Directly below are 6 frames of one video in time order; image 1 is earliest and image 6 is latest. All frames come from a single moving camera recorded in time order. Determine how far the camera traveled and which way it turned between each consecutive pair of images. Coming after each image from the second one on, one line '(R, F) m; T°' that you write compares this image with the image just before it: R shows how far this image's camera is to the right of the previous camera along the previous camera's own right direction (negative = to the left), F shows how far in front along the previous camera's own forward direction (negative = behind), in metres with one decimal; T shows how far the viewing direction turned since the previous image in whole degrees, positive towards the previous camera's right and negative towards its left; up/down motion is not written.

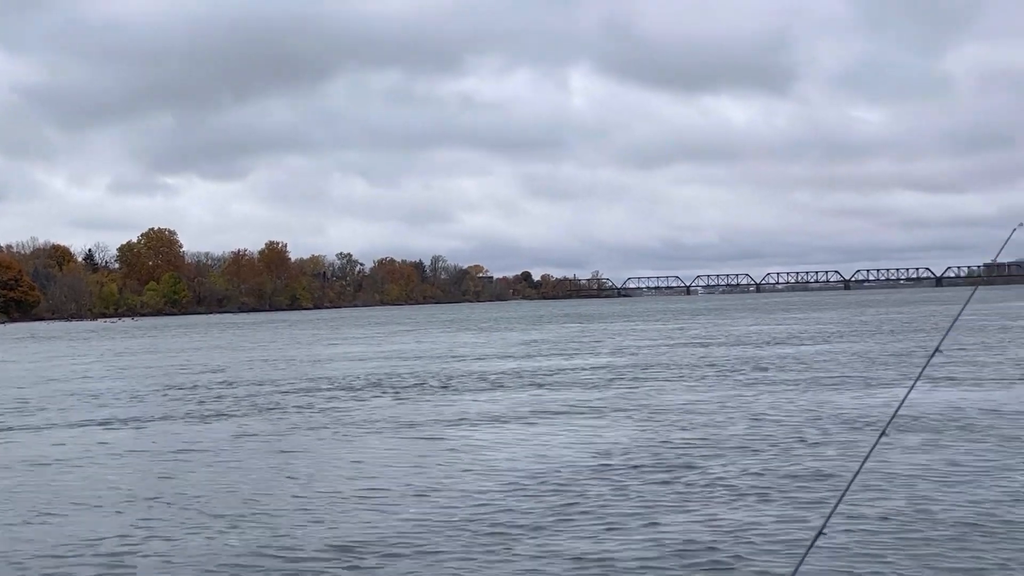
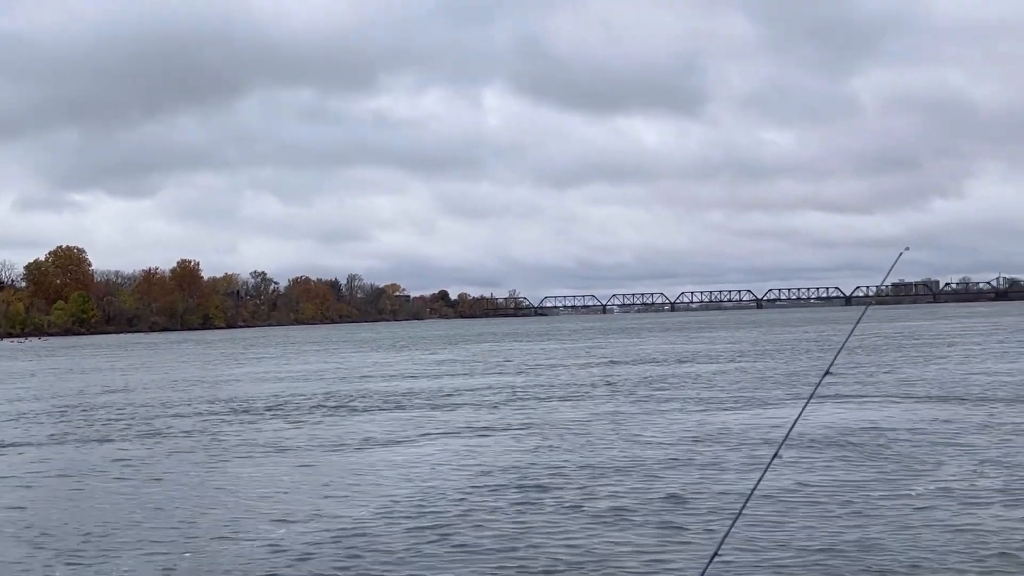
(+0.1, -0.3) m; +4°
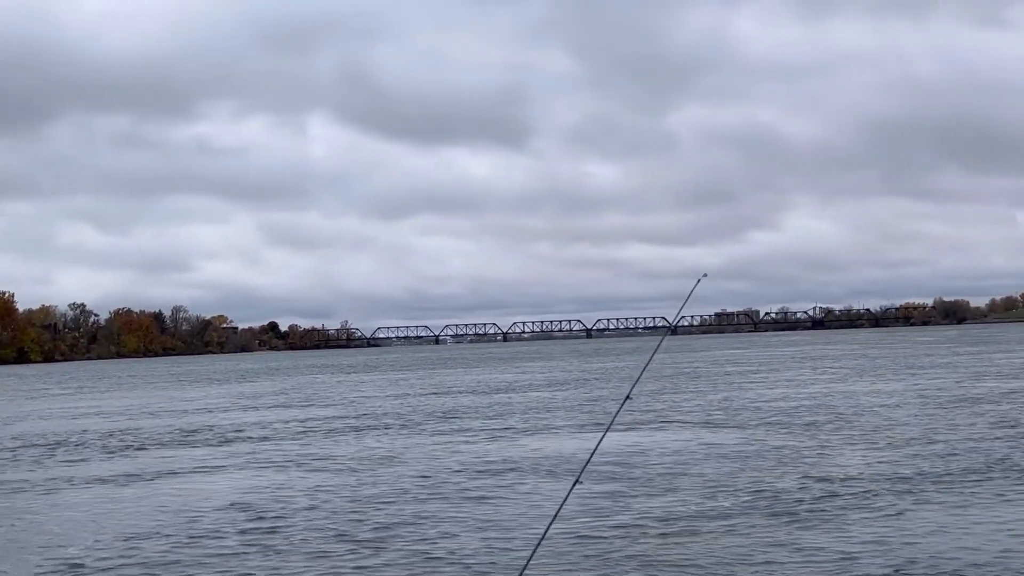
(+4.5, +0.4) m; -1°
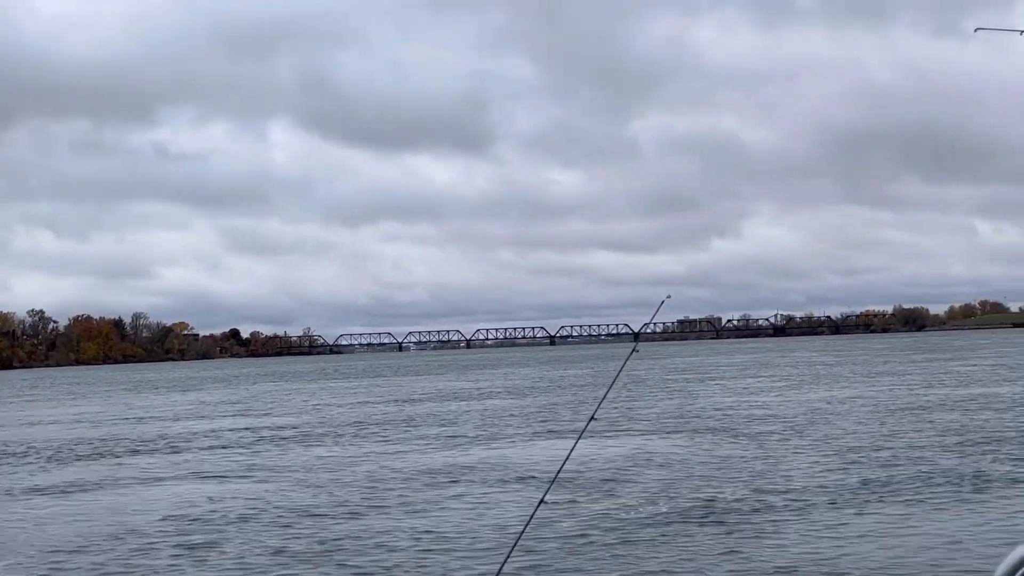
(+0.4, +0.4) m; -6°
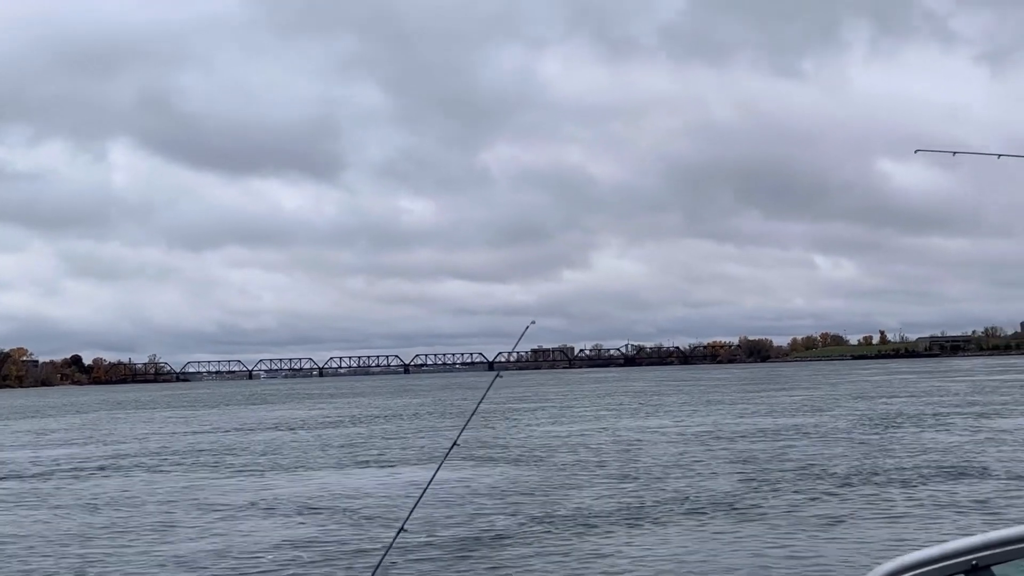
(+0.7, +0.1) m; +6°
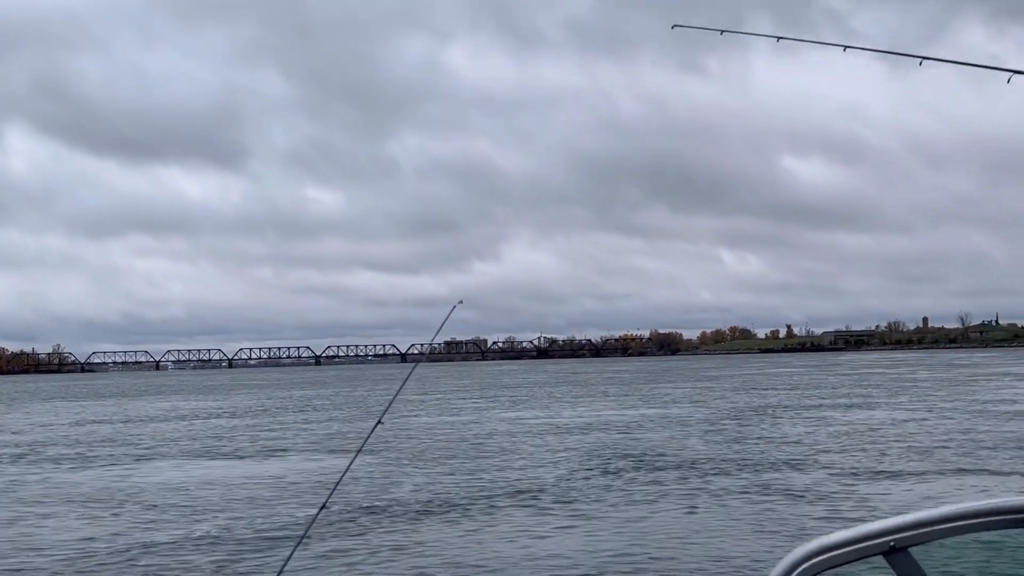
(+0.7, 0.0) m; +3°
